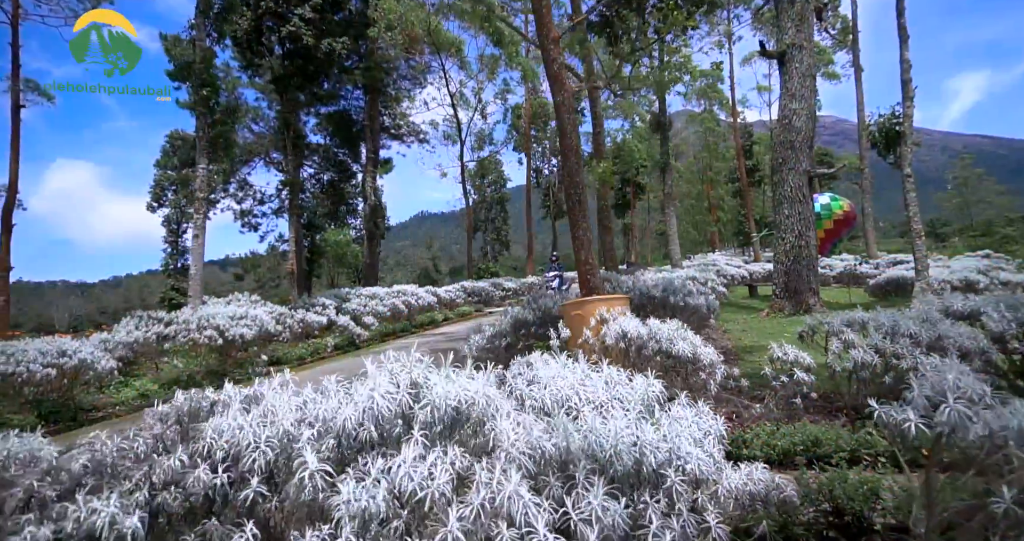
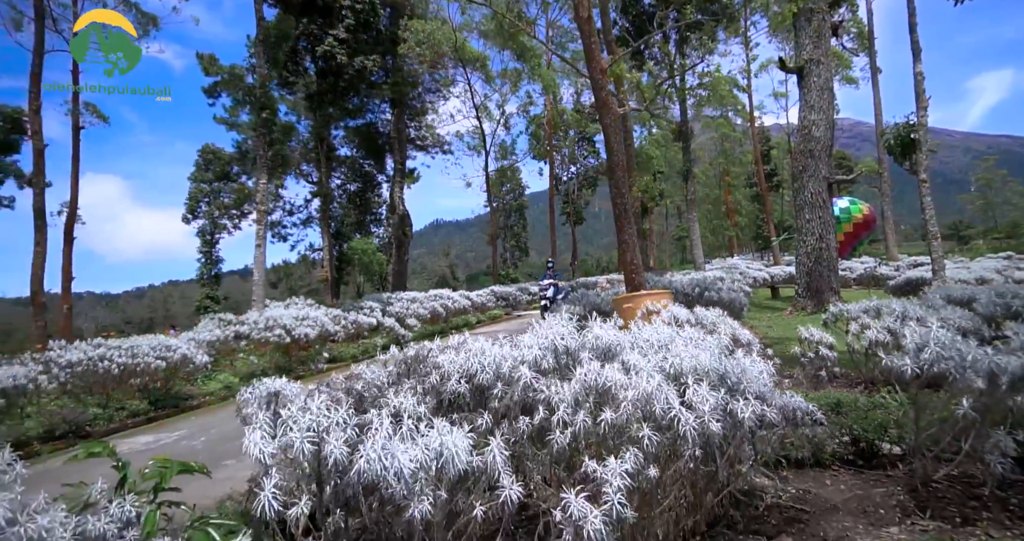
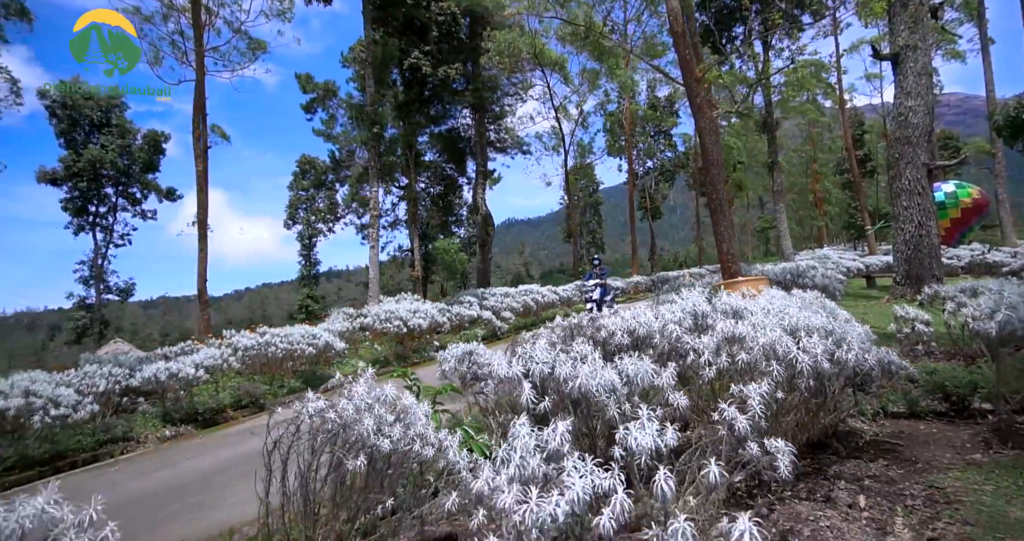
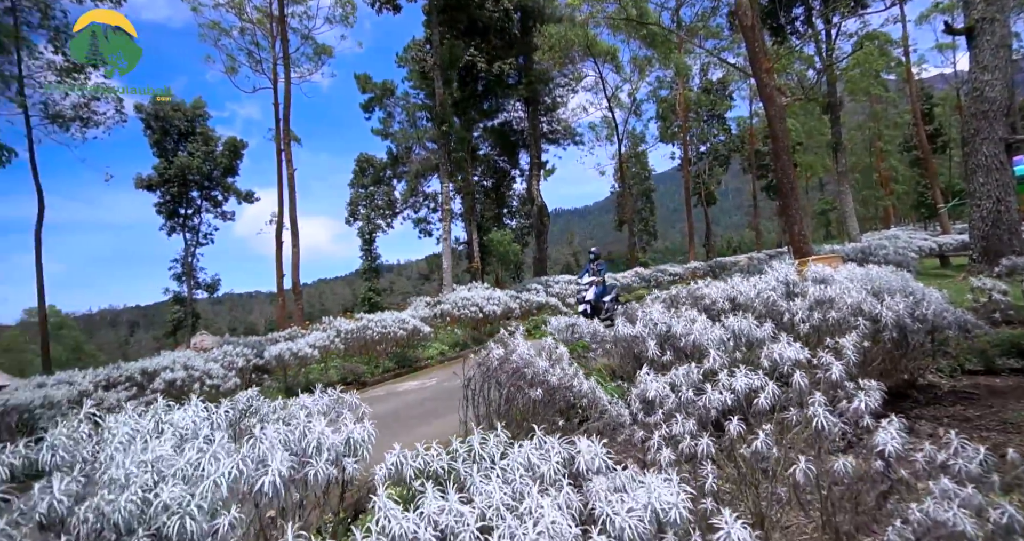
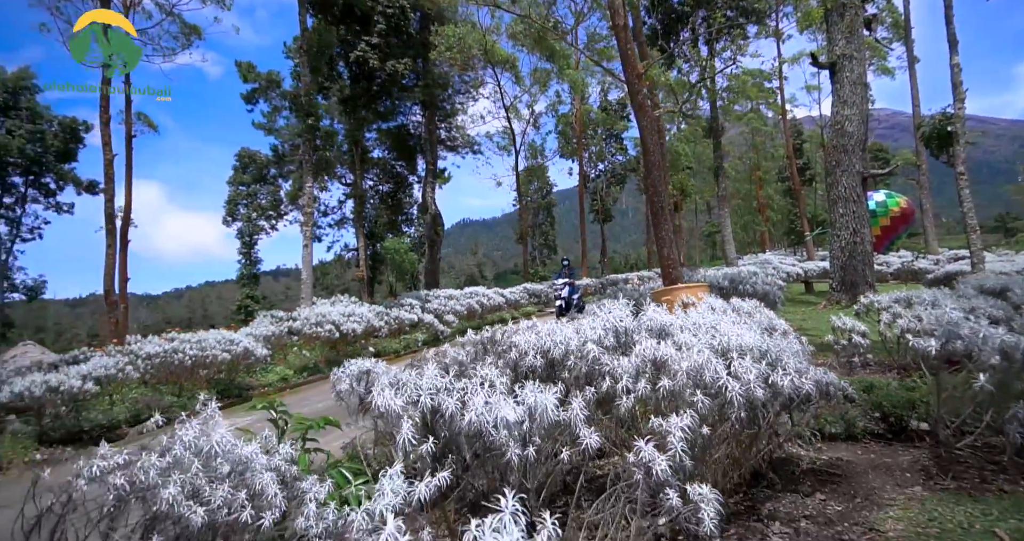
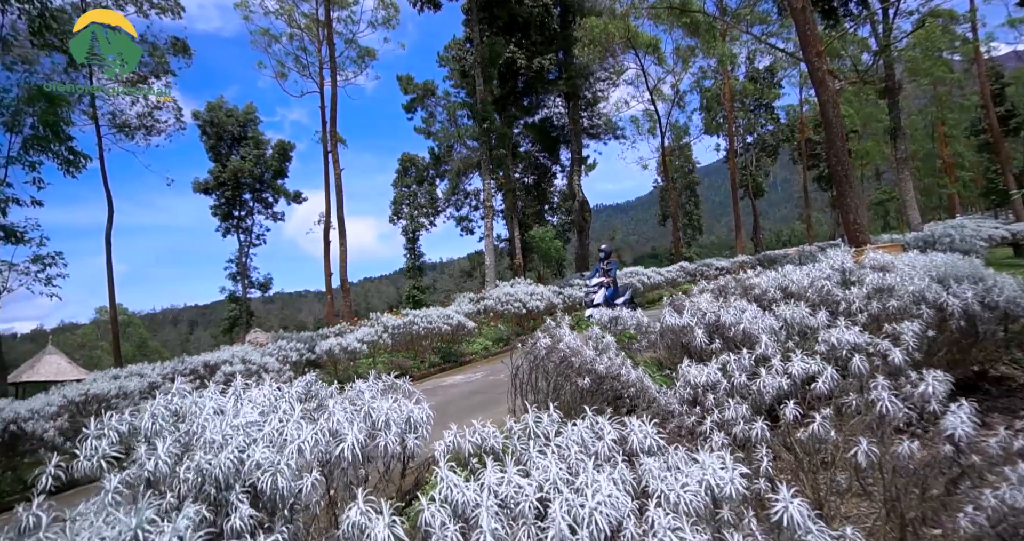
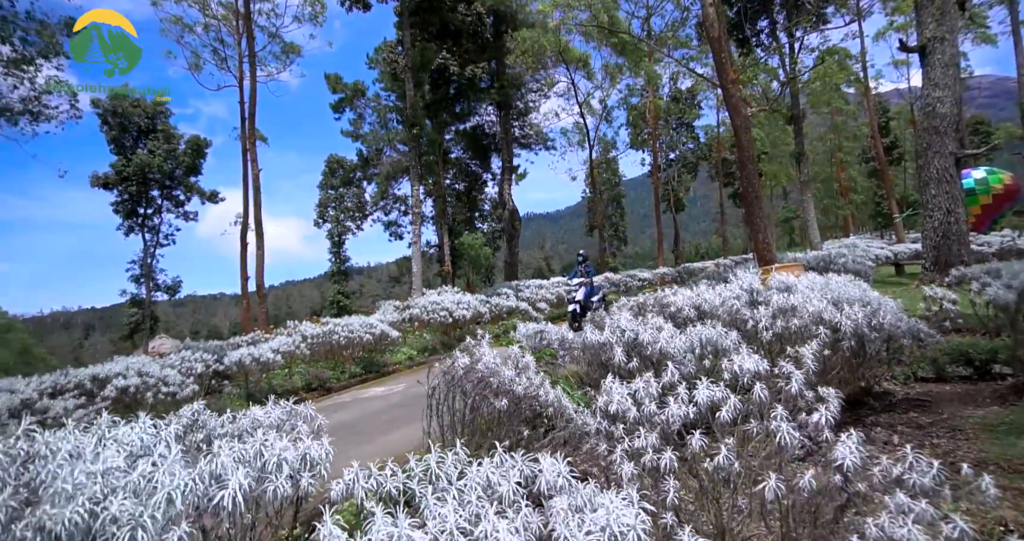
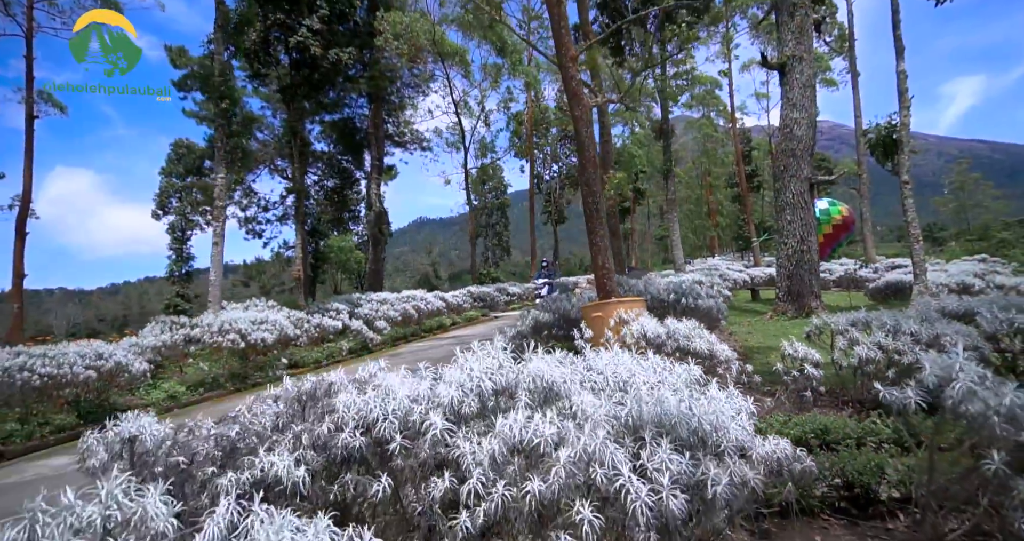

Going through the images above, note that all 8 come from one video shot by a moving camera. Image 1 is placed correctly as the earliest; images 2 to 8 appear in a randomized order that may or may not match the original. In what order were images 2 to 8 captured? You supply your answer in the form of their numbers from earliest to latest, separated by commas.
8, 2, 5, 3, 7, 4, 6
